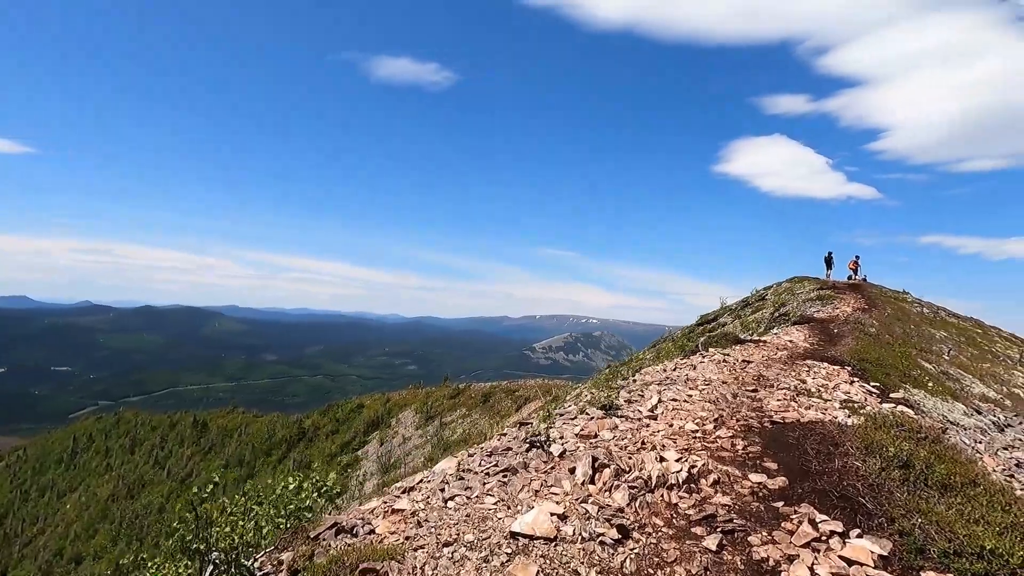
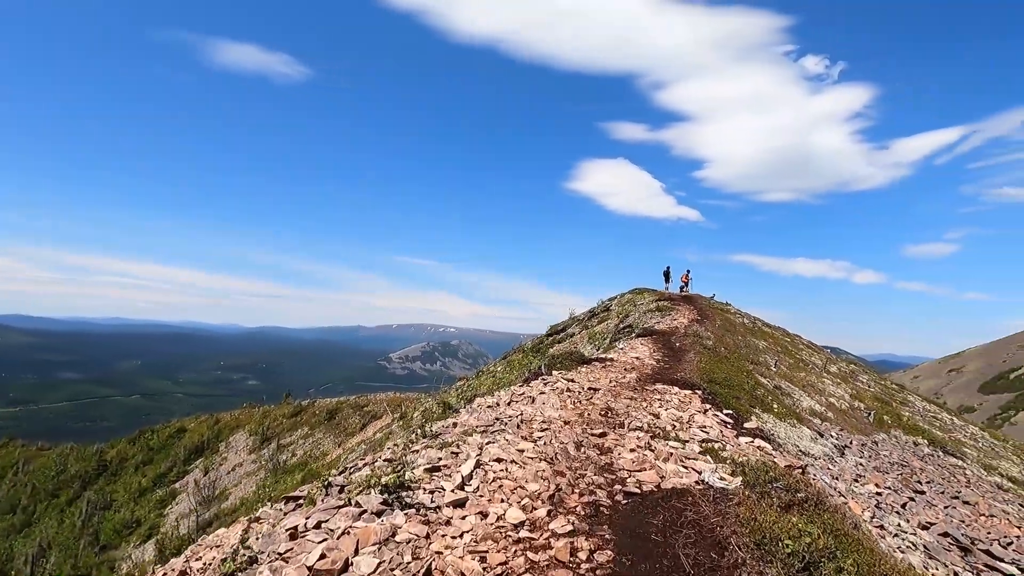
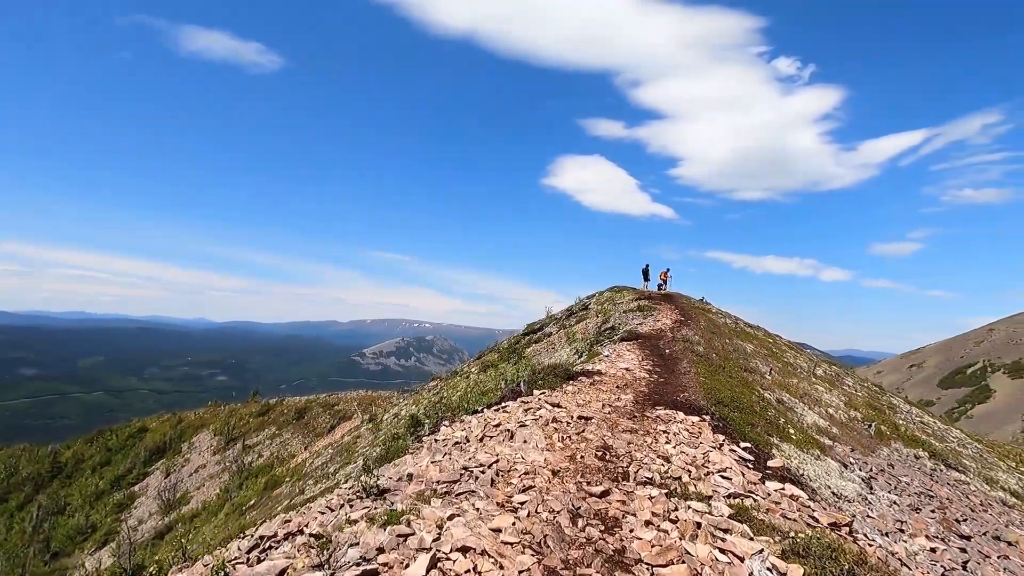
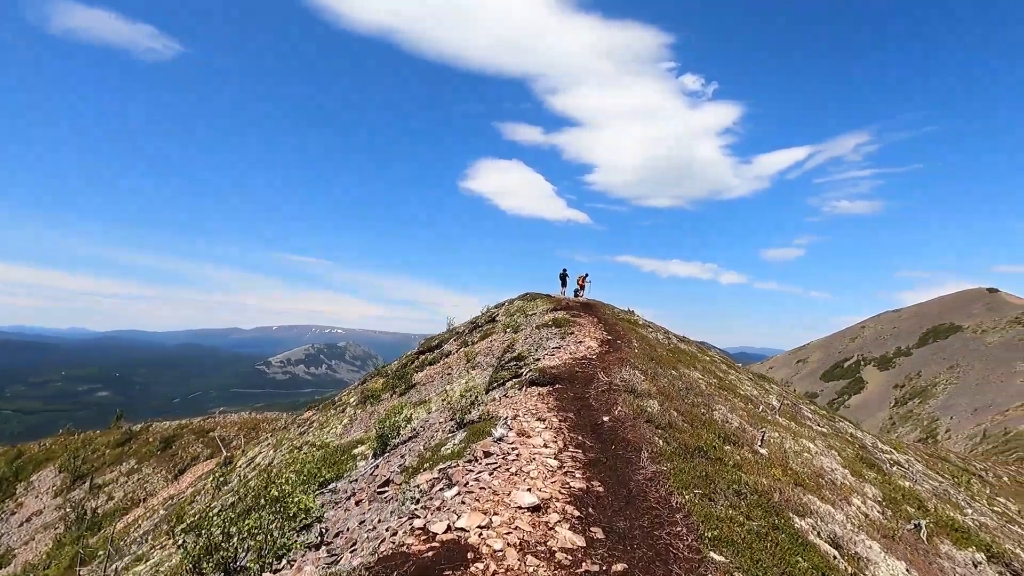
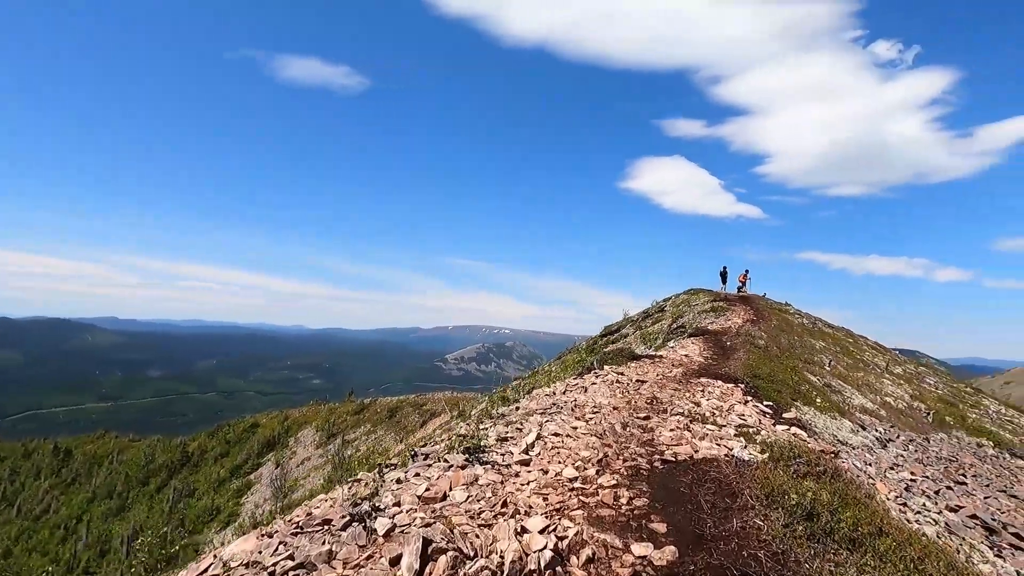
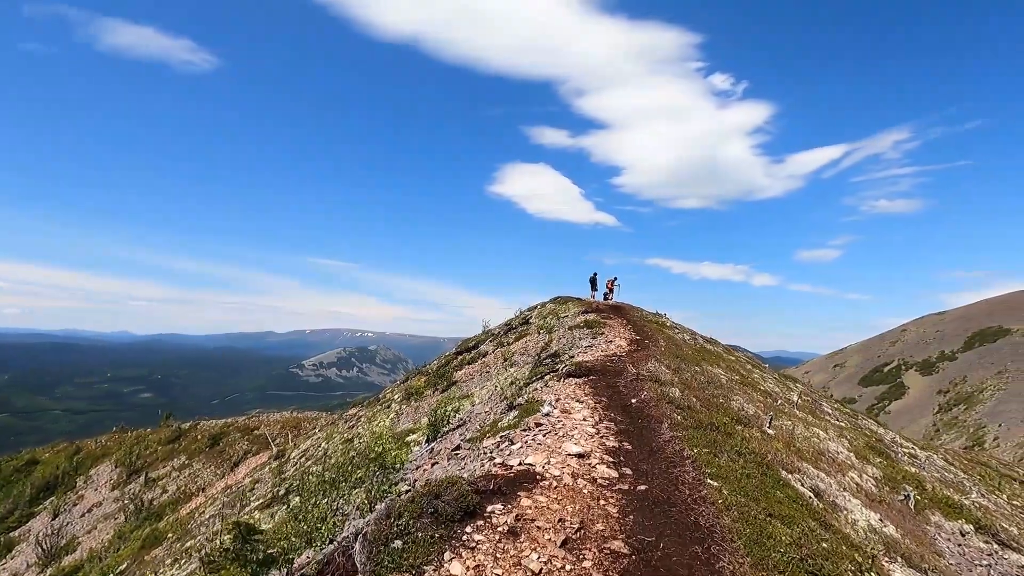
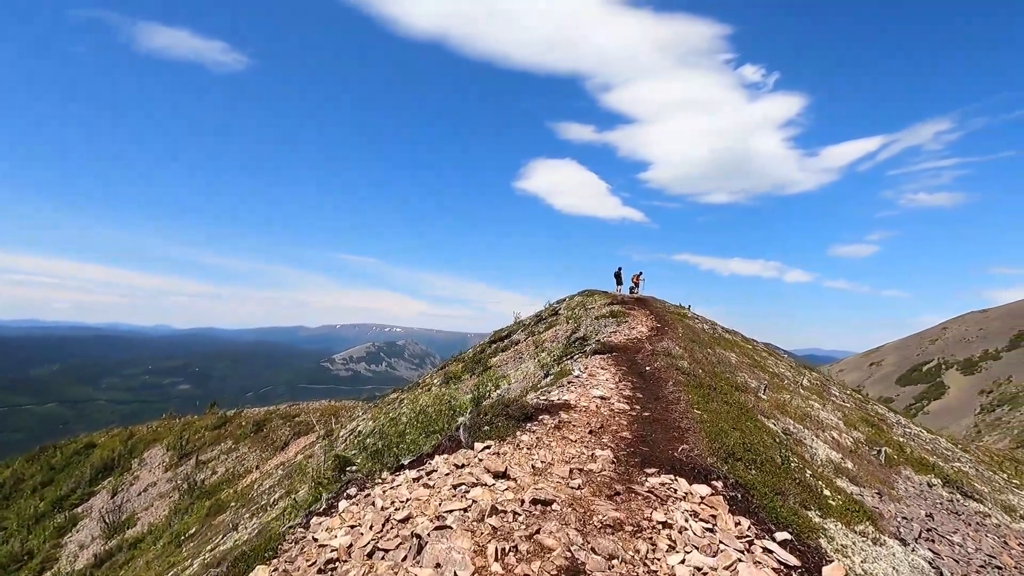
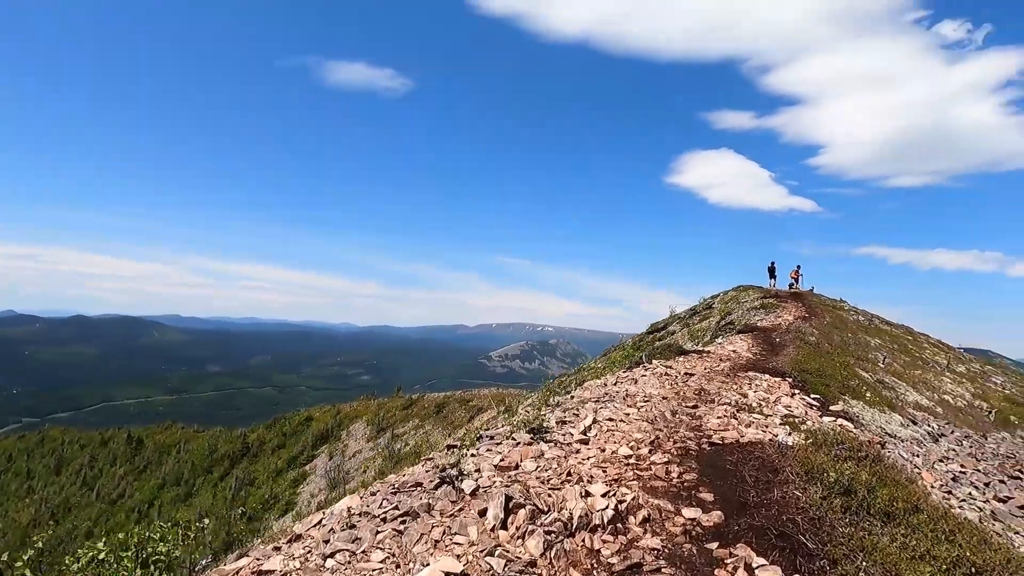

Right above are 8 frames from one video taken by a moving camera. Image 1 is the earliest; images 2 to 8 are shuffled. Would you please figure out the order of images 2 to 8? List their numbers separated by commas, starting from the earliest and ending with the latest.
8, 5, 2, 3, 7, 6, 4
